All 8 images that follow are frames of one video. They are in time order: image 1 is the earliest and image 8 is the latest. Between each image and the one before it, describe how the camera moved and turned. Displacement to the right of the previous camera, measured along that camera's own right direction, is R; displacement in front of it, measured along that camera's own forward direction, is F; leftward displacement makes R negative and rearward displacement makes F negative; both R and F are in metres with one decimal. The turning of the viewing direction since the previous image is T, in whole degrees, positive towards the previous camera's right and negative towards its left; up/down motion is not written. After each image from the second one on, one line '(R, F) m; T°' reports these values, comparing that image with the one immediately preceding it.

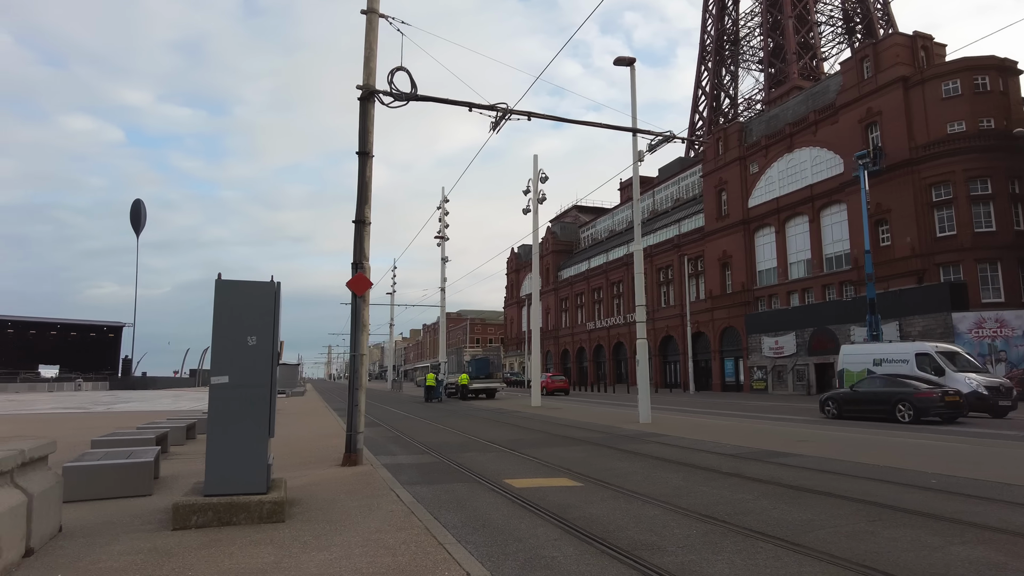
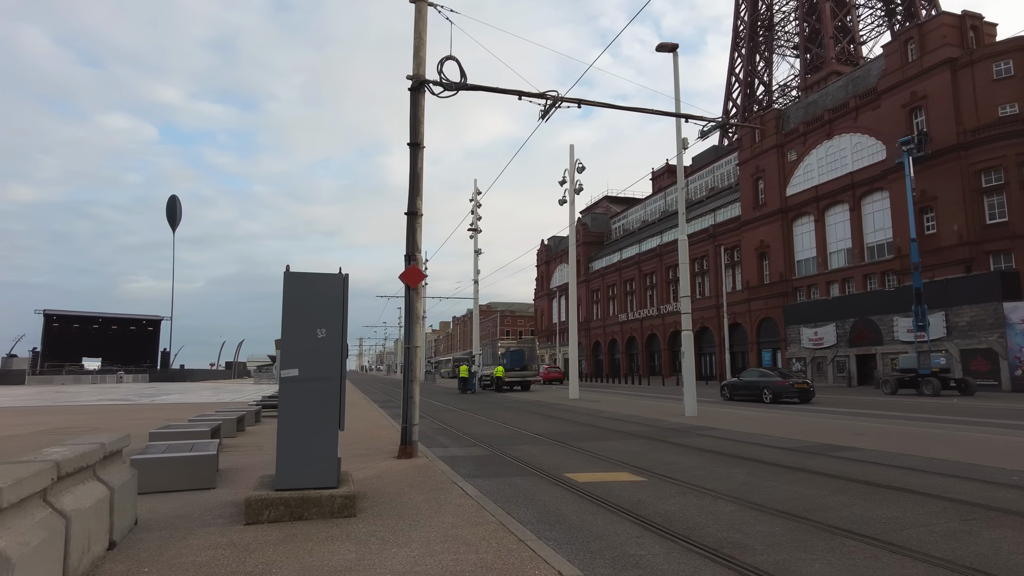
(-0.4, +0.2) m; -2°
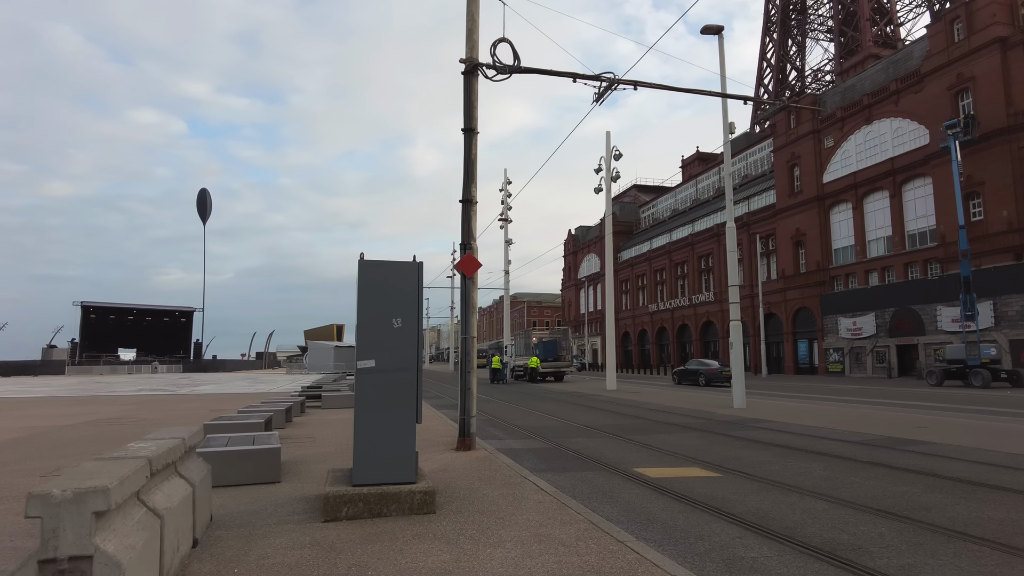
(-0.5, +0.3) m; -2°
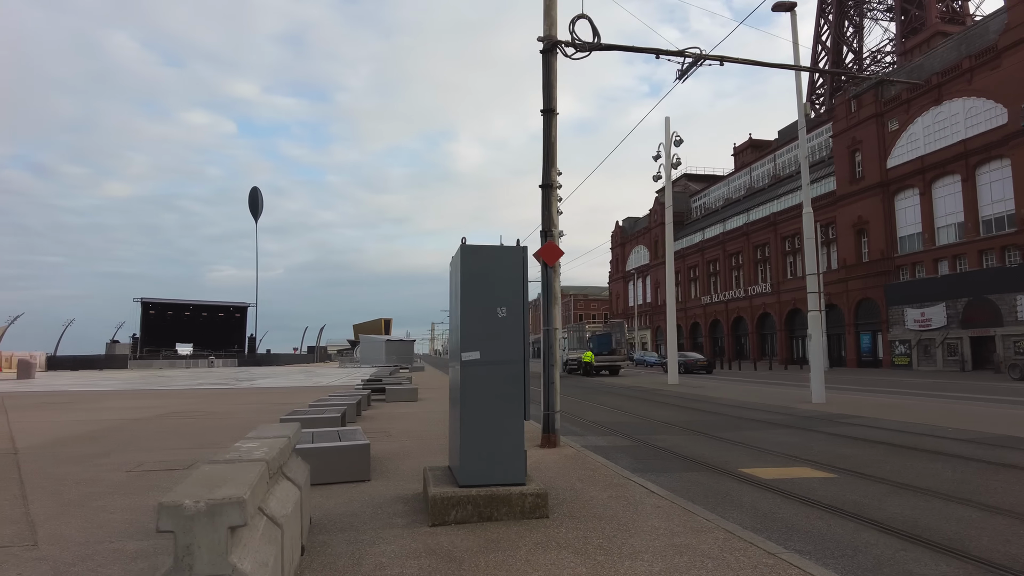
(-0.6, +0.5) m; -4°
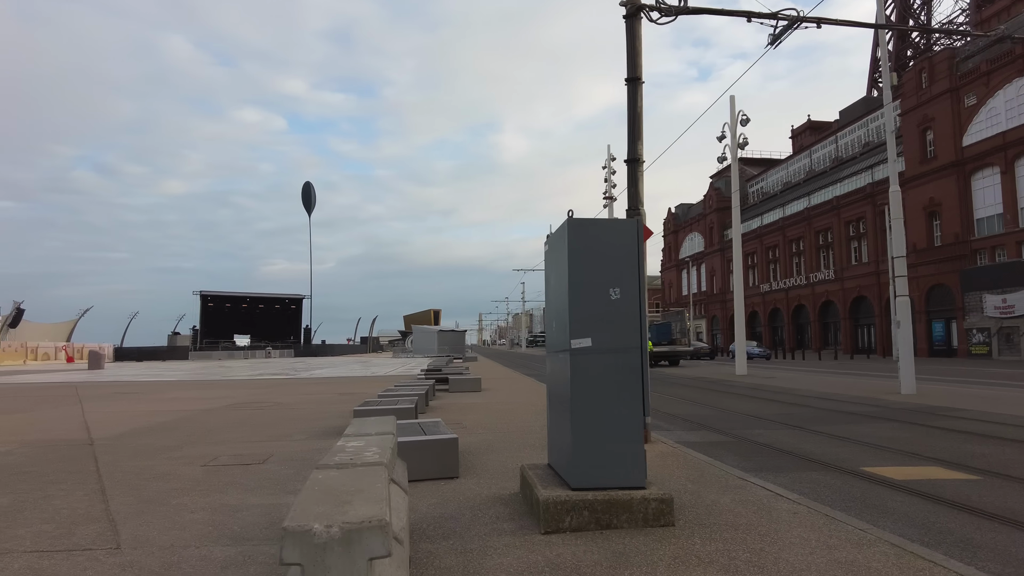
(-0.5, +0.6) m; -4°
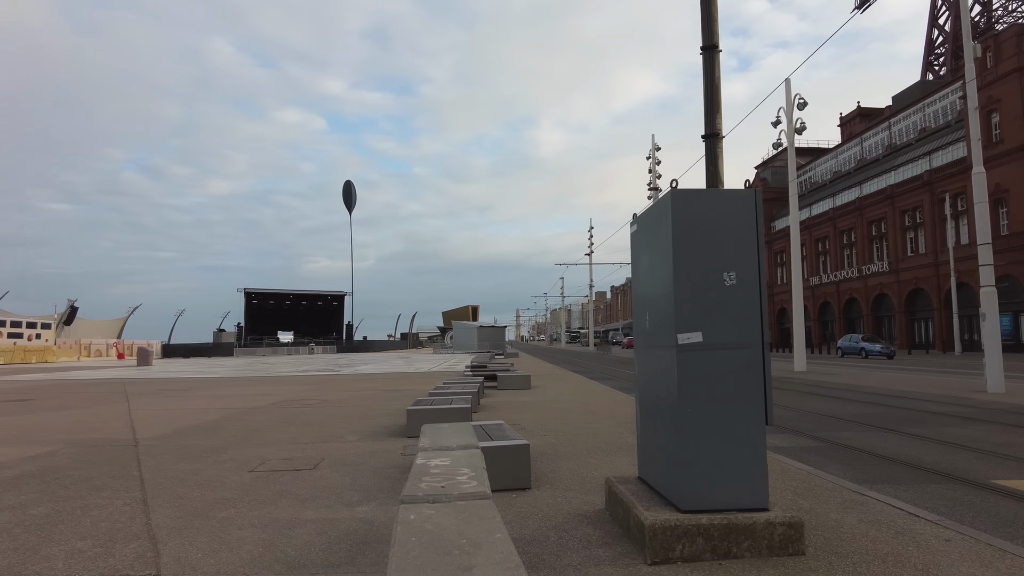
(-0.3, +0.7) m; -3°
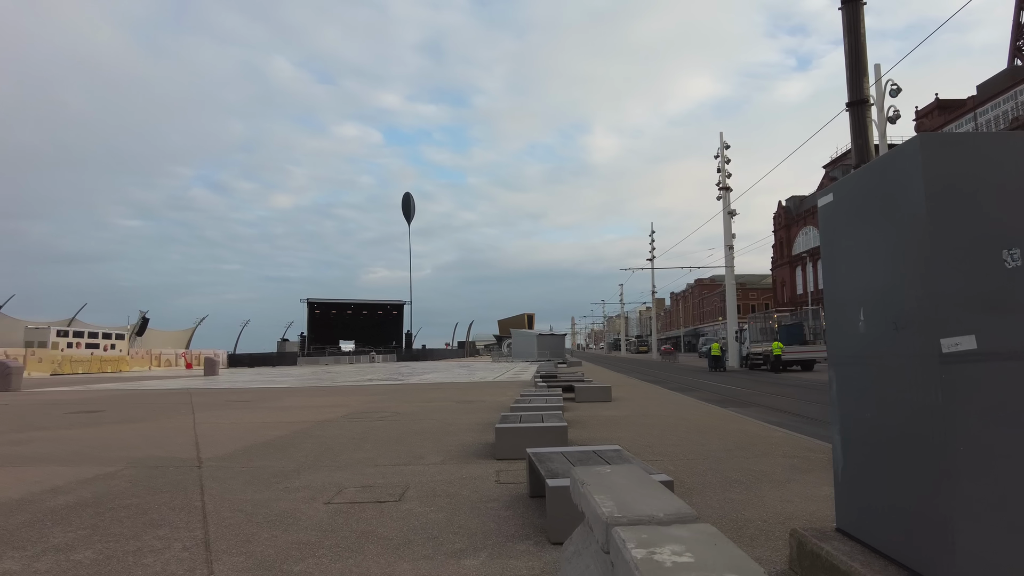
(-0.6, +1.1) m; -5°
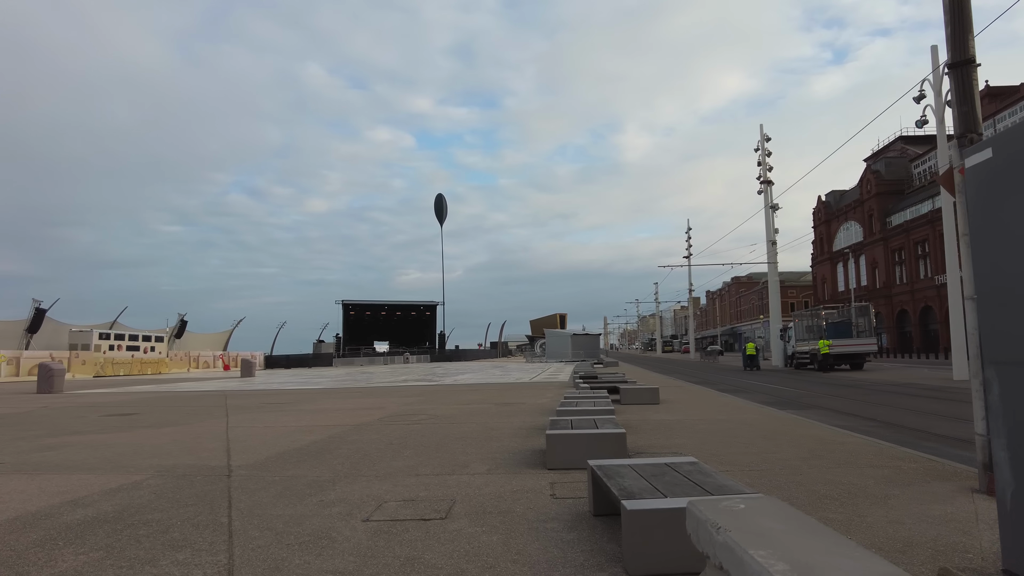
(-0.2, +0.7) m; -3°
